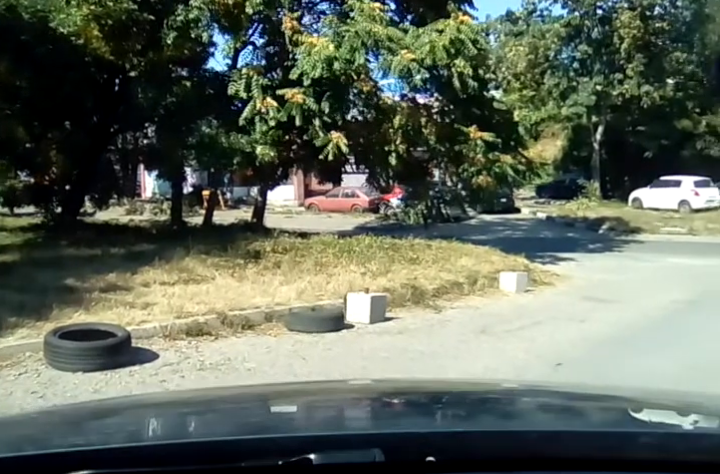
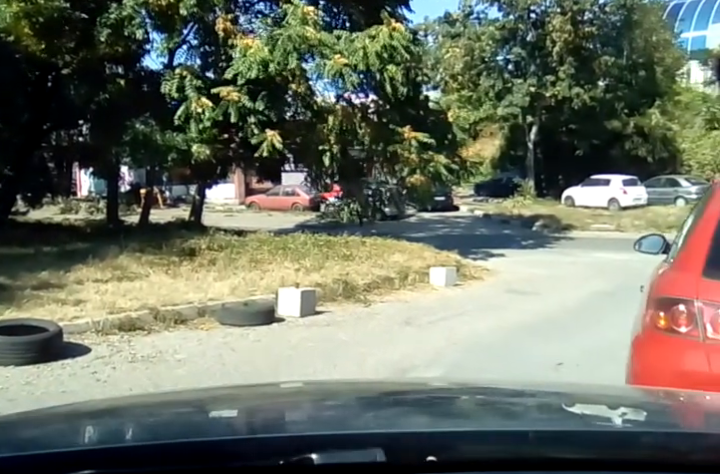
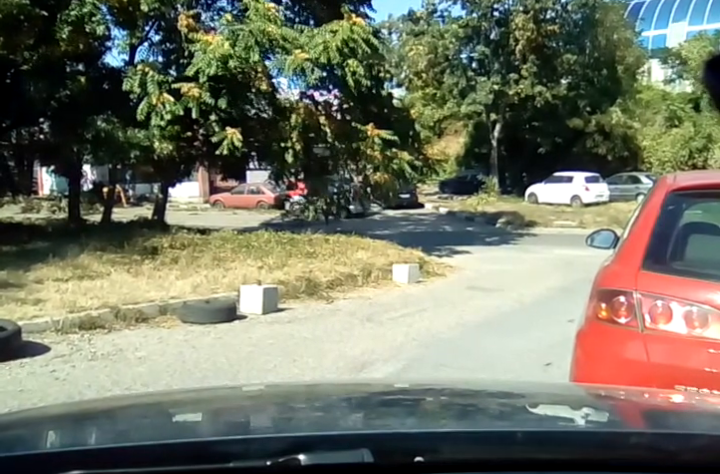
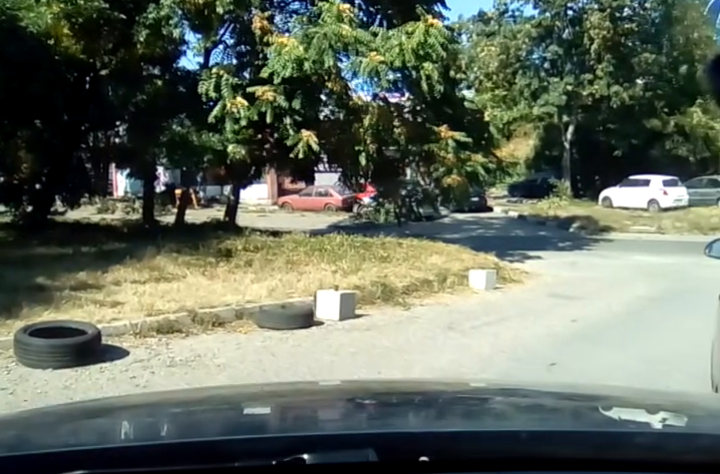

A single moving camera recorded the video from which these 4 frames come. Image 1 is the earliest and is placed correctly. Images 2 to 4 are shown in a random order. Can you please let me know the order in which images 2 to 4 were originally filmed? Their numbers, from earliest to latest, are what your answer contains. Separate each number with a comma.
4, 2, 3
